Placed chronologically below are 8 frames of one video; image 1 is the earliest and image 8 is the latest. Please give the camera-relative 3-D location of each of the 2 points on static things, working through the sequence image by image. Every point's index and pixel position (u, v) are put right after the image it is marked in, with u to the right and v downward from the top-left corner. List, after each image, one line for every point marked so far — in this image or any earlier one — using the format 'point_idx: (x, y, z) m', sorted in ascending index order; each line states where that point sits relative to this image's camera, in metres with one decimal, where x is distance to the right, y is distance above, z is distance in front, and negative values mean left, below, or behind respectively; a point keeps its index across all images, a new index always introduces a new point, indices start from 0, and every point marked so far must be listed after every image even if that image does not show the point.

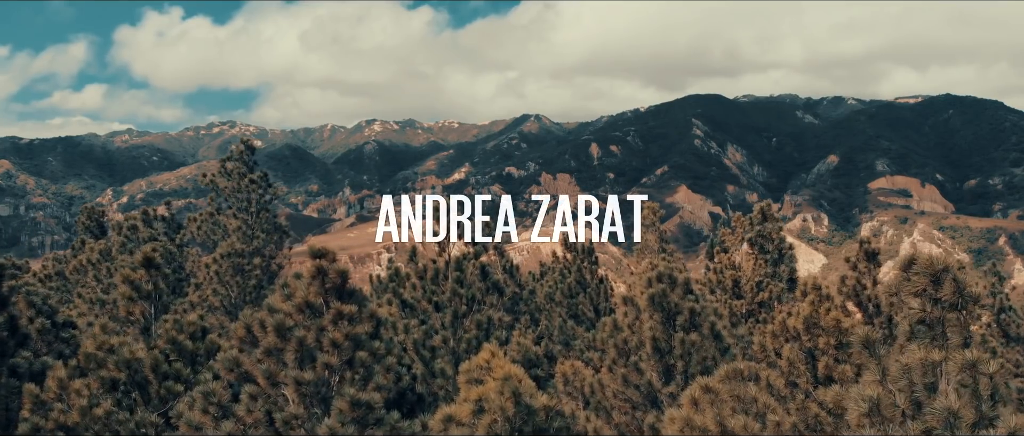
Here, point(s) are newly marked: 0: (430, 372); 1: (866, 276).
0: (-2.7, -5.3, +18.1) m
1: (+12.4, -2.0, +19.1) m
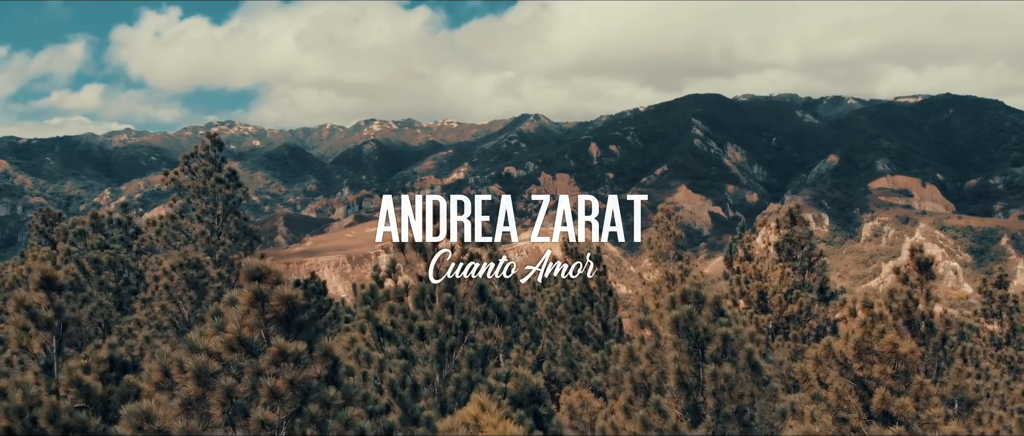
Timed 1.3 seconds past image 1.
0: (-2.8, -5.4, +15.7) m
1: (+12.3, -2.2, +16.7) m
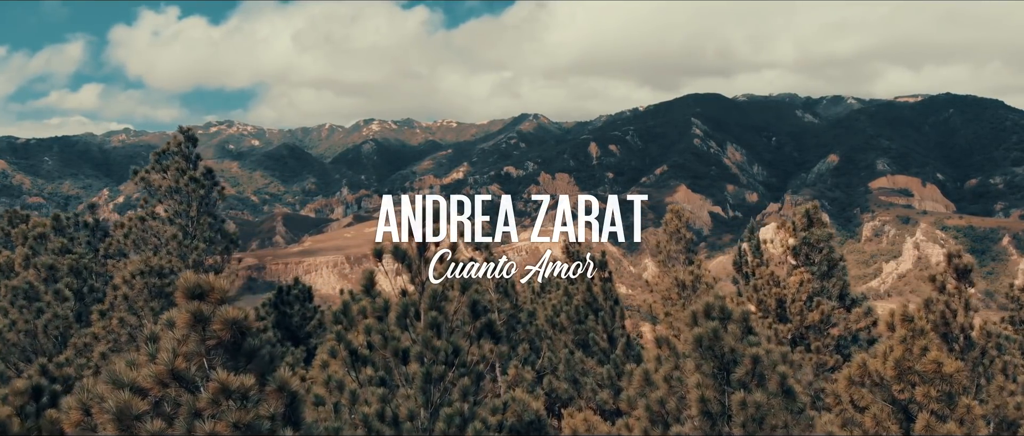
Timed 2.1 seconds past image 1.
0: (-2.9, -5.5, +14.2) m
1: (+12.2, -2.2, +15.2) m
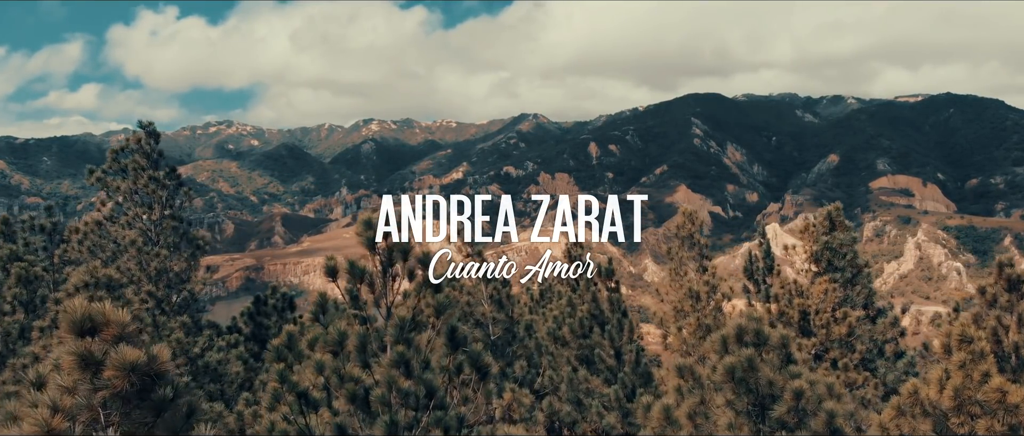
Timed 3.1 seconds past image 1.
0: (-3.0, -5.6, +12.6) m
1: (+12.1, -2.3, +13.6) m
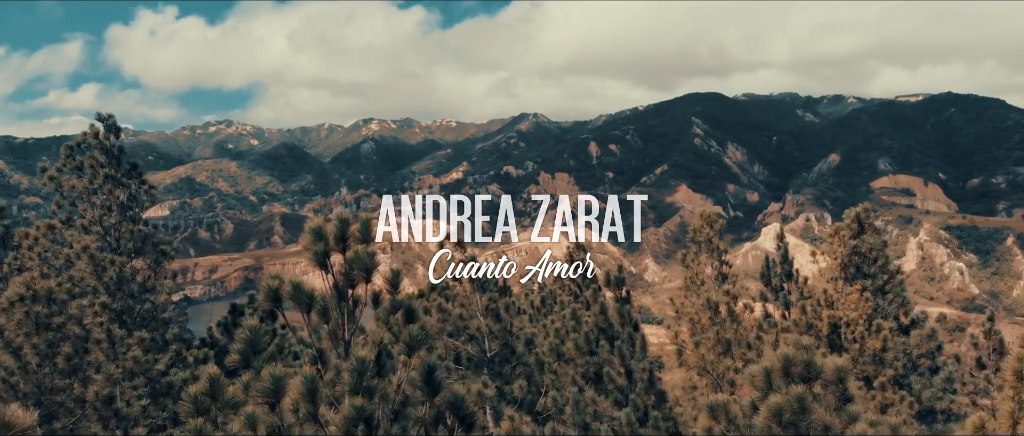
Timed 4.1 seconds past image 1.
0: (-3.0, -5.7, +11.0) m
1: (+12.1, -2.4, +12.1) m
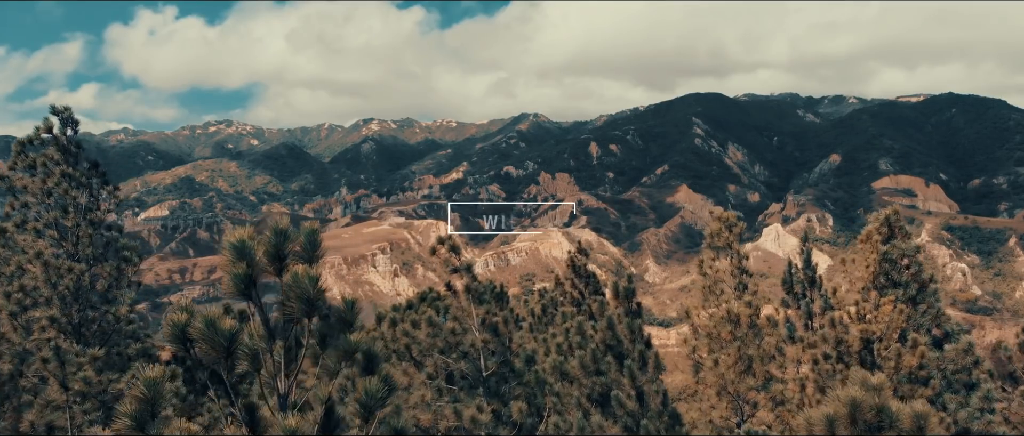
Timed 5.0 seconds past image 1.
0: (-3.0, -5.7, +9.6) m
1: (+12.1, -2.5, +10.7) m
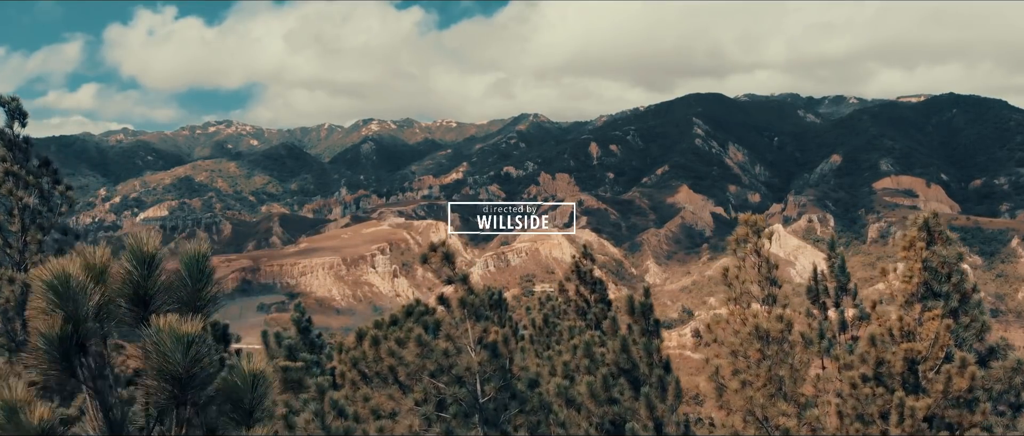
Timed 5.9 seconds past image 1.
0: (-3.0, -5.8, +8.2) m
1: (+12.1, -2.6, +9.2) m
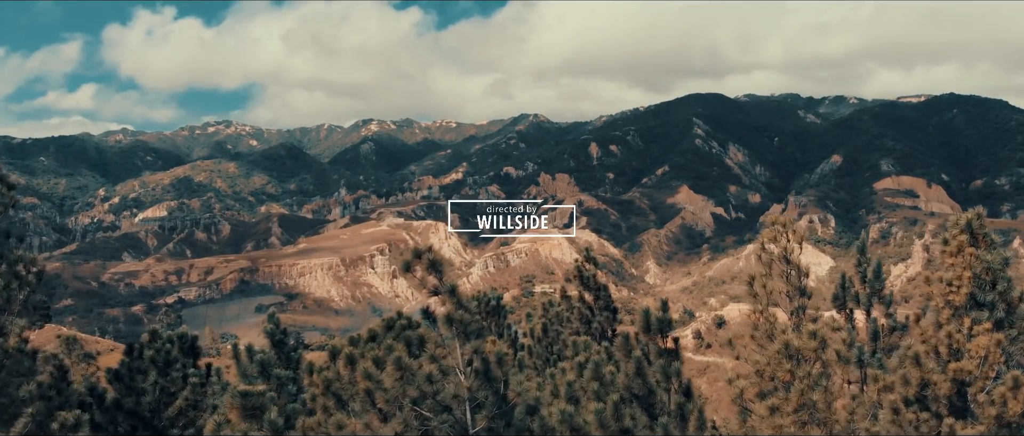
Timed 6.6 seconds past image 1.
0: (-3.1, -5.9, +6.7) m
1: (+12.0, -2.6, +7.7) m
